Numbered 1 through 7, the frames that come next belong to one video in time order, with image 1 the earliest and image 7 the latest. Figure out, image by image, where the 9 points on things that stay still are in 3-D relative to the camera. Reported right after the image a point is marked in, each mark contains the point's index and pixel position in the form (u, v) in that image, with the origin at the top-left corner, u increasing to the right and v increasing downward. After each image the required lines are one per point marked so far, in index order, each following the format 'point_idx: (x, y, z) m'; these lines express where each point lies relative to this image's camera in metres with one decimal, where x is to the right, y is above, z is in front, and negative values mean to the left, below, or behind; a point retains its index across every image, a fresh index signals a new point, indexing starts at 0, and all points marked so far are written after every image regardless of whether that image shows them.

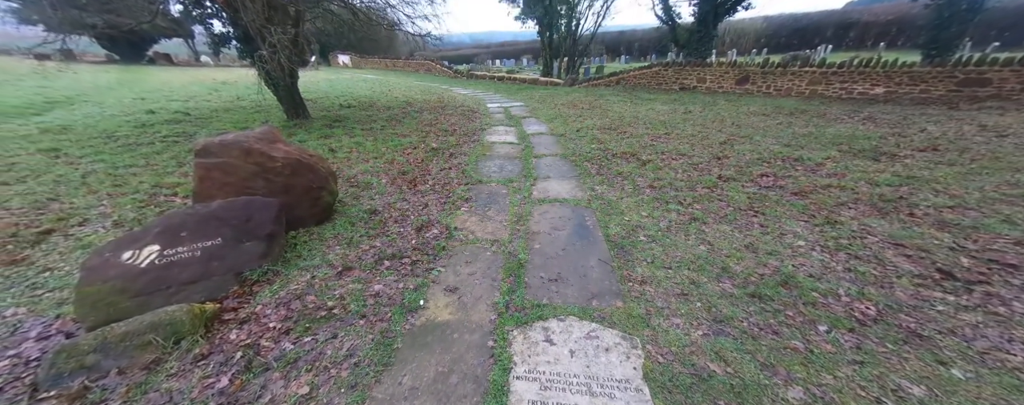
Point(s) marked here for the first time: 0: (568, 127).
0: (+1.1, +1.4, +5.2) m
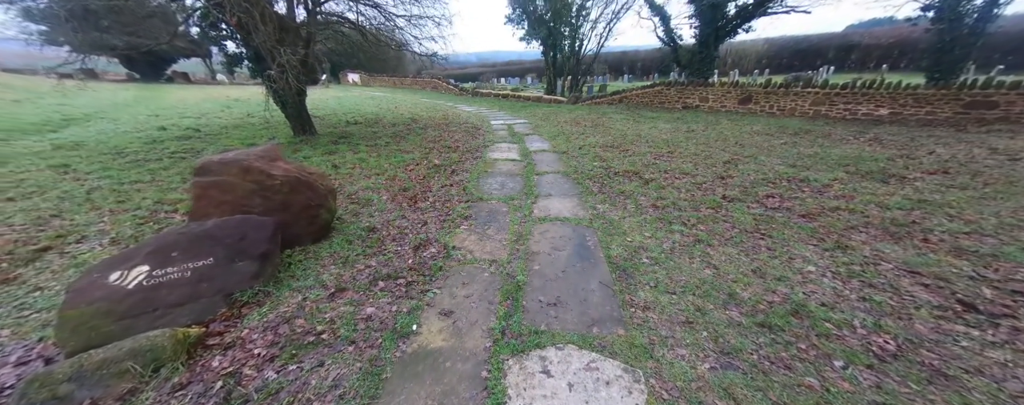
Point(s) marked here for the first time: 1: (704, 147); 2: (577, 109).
0: (+1.2, +1.1, +5.3) m
1: (+3.2, +0.9, +4.5) m
2: (+2.4, +3.4, +9.8) m
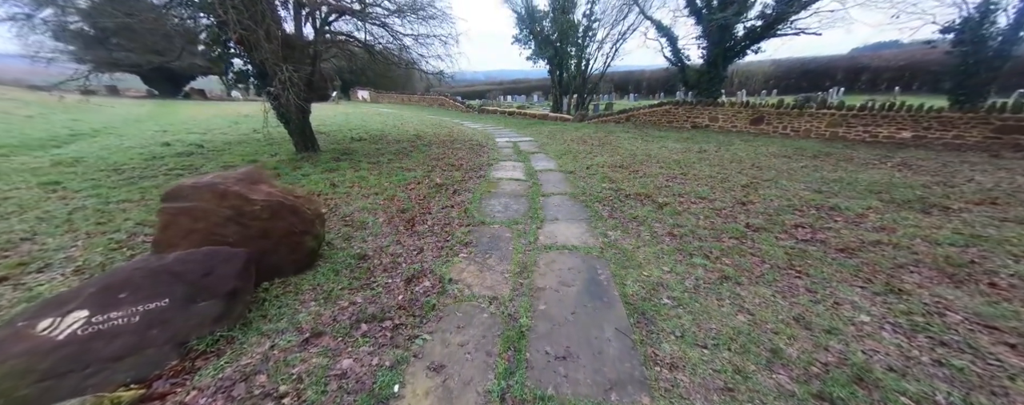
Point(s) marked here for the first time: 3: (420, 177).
0: (+1.3, +0.7, +5.1) m
1: (+3.3, +0.5, +4.3) m
2: (+2.6, +2.7, +9.7) m
3: (-1.5, +0.4, +4.4) m
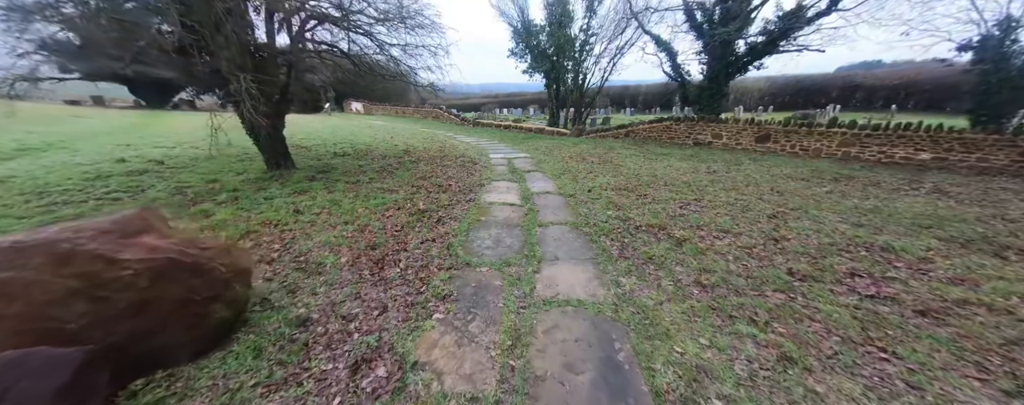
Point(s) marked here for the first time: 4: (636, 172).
0: (+1.2, +0.3, +4.6) m
1: (+3.2, +0.1, +3.9) m
2: (+2.4, +2.1, +9.4) m
3: (-1.6, 0.0, +3.9) m
4: (+2.4, +0.6, +5.3) m
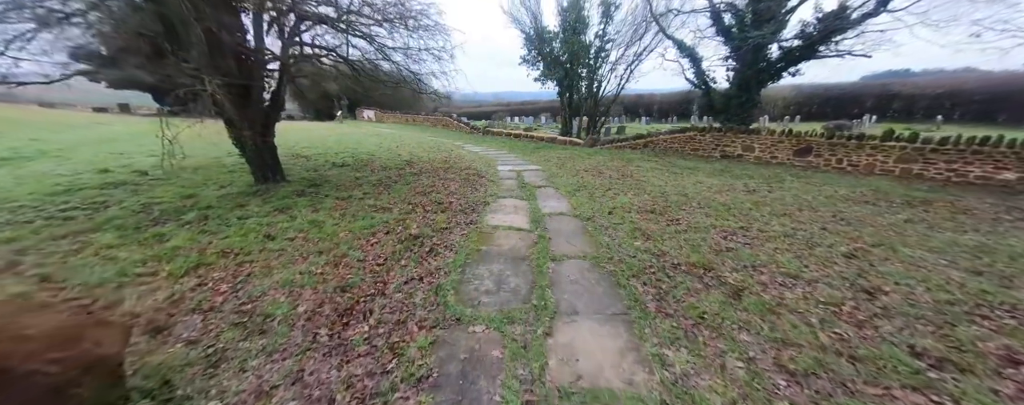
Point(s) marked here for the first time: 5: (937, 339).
0: (+1.3, 0.0, +4.0) m
1: (+3.3, -0.2, +3.2) m
2: (+2.8, +1.6, +8.8) m
3: (-1.5, -0.2, +3.4) m
4: (+2.6, +0.2, +4.7) m
5: (+2.5, -0.8, +1.6) m
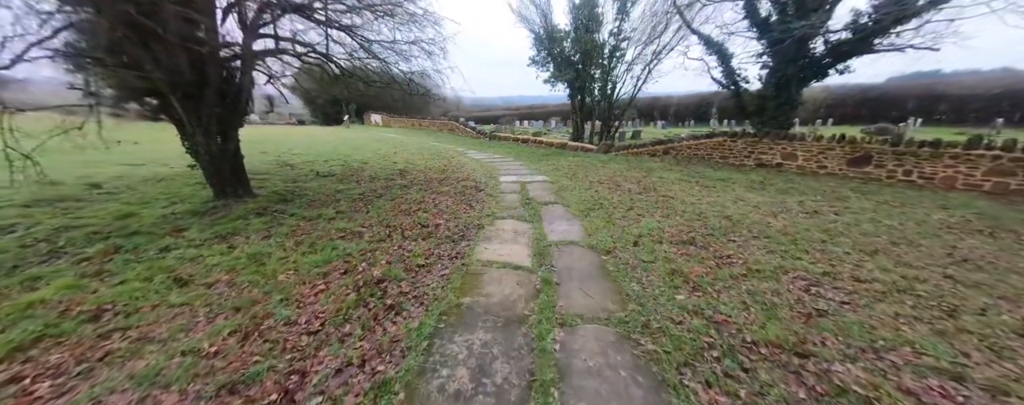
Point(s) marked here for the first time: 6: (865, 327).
0: (+1.3, -0.3, +3.2) m
1: (+3.2, -0.5, +2.3) m
2: (+2.9, +1.2, +8.0) m
3: (-1.5, -0.5, +2.6) m
4: (+2.6, -0.1, +3.8) m
5: (+2.4, -1.1, +0.7) m
6: (+2.2, -0.8, +1.7) m
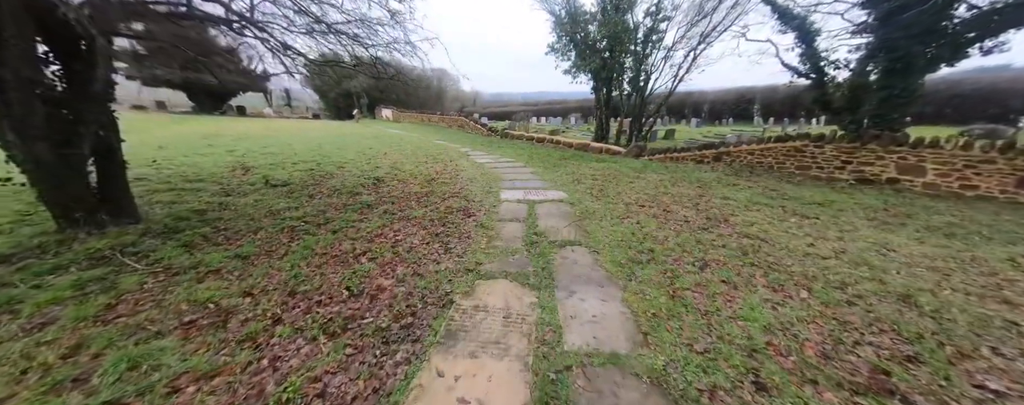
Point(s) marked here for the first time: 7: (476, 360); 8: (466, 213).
0: (+1.2, -0.8, +1.7) m
1: (+3.1, -1.0, +0.6) m
2: (+3.2, +0.8, +6.3) m
3: (-1.6, -0.9, +1.2) m
4: (+2.6, -0.6, +2.2) m
5: (+2.1, -1.6, -0.9) m
6: (+2.0, -1.2, +0.1) m
7: (-0.2, -0.9, +1.4) m
8: (-0.6, -0.1, +3.5) m
